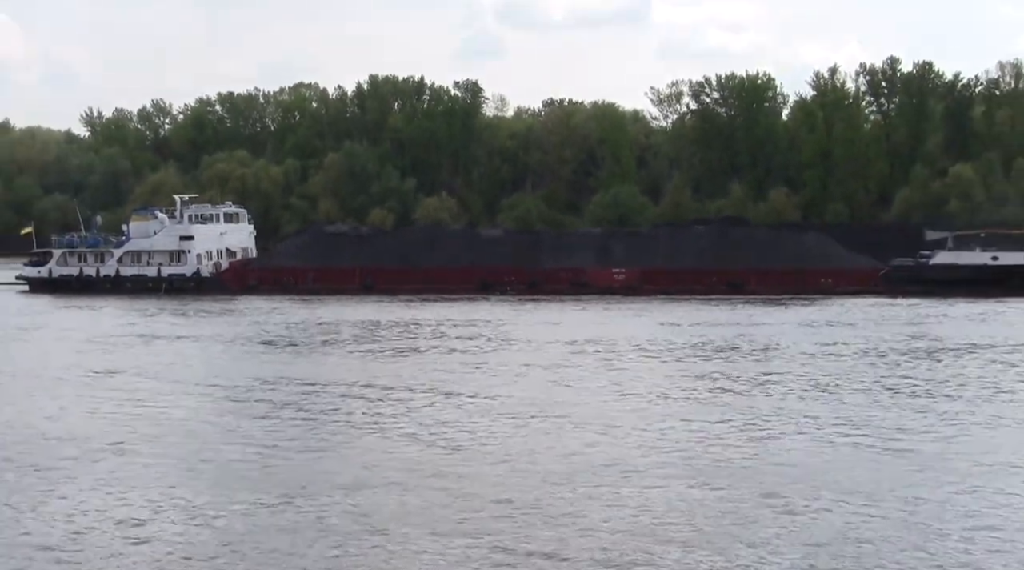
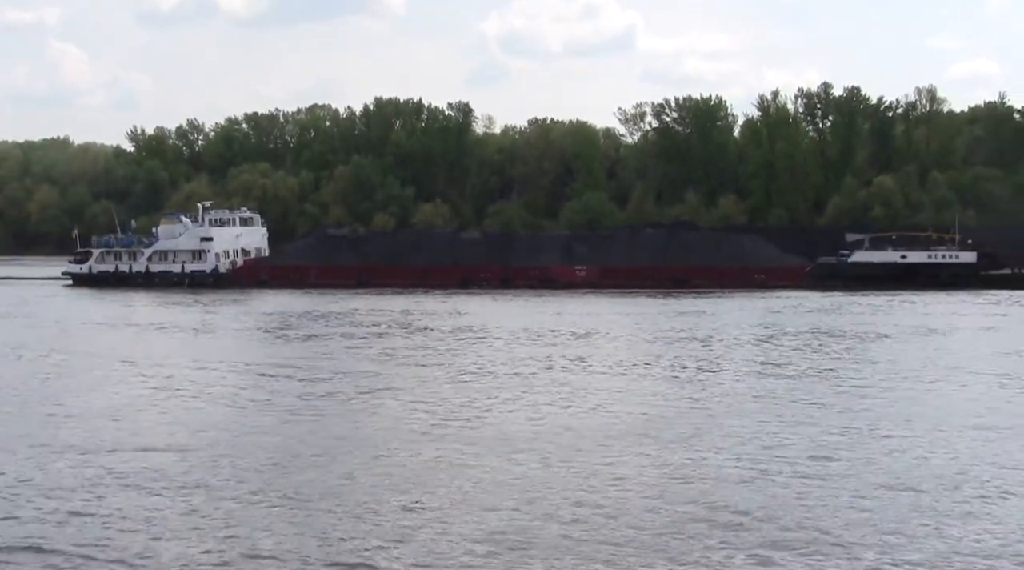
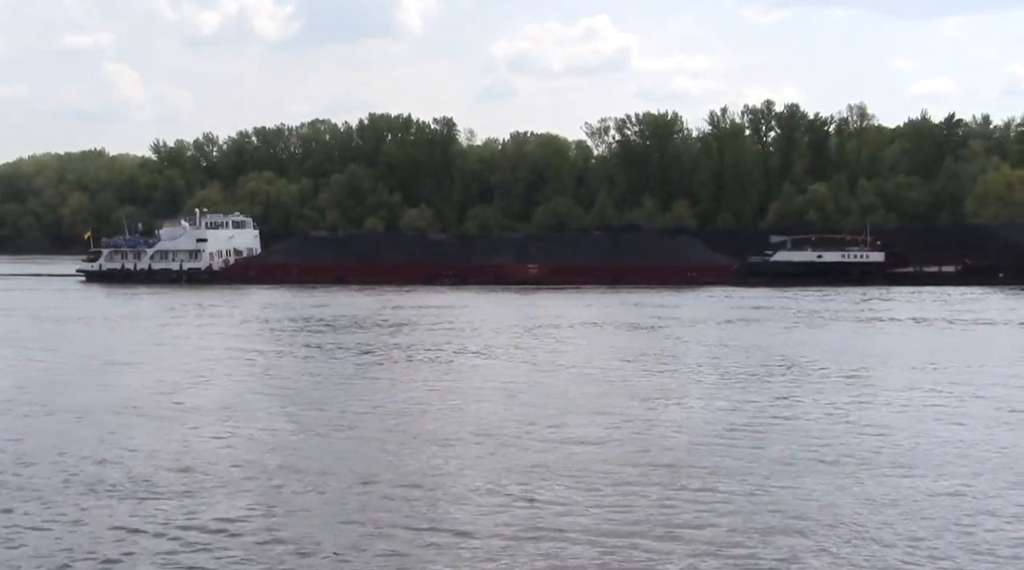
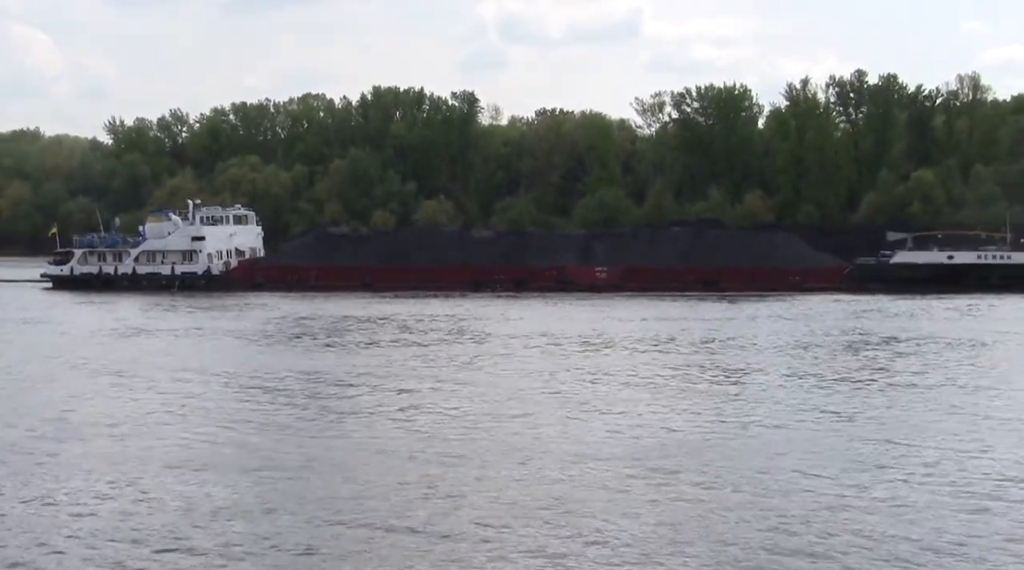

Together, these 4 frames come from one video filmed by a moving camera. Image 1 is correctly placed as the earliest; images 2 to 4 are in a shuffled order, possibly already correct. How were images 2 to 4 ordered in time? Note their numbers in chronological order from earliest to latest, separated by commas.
4, 2, 3
